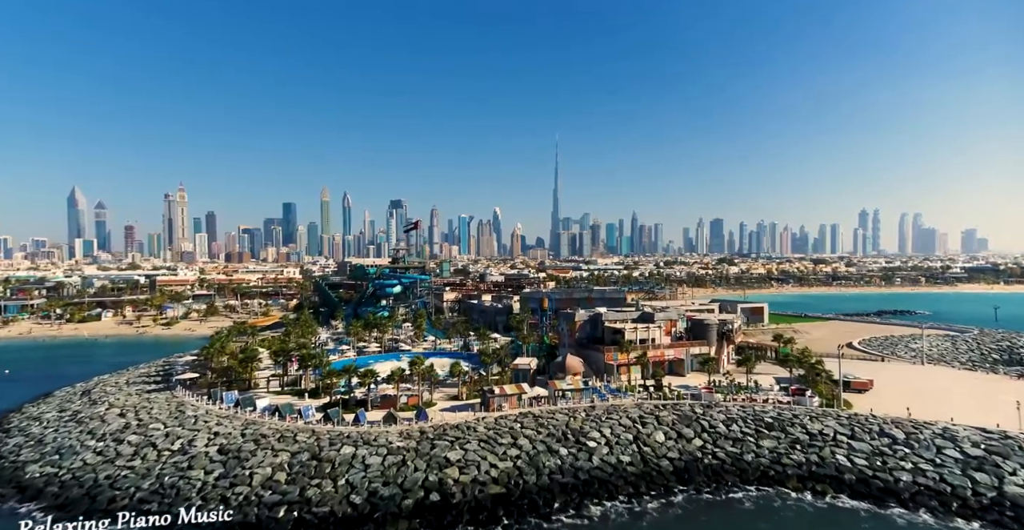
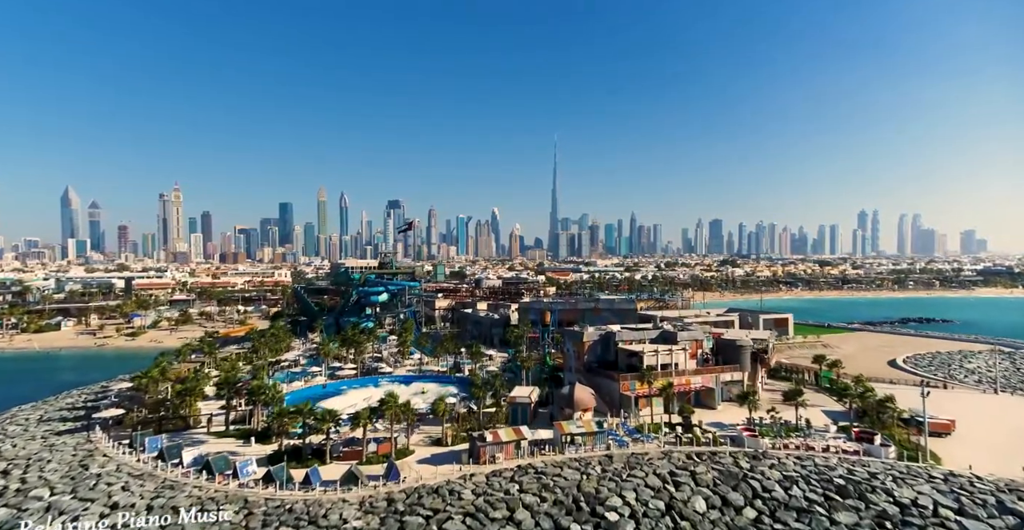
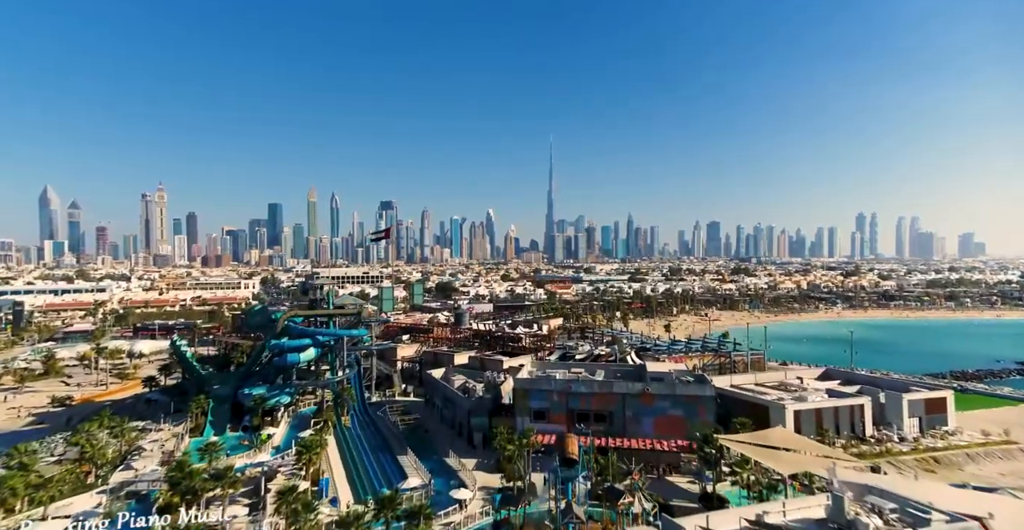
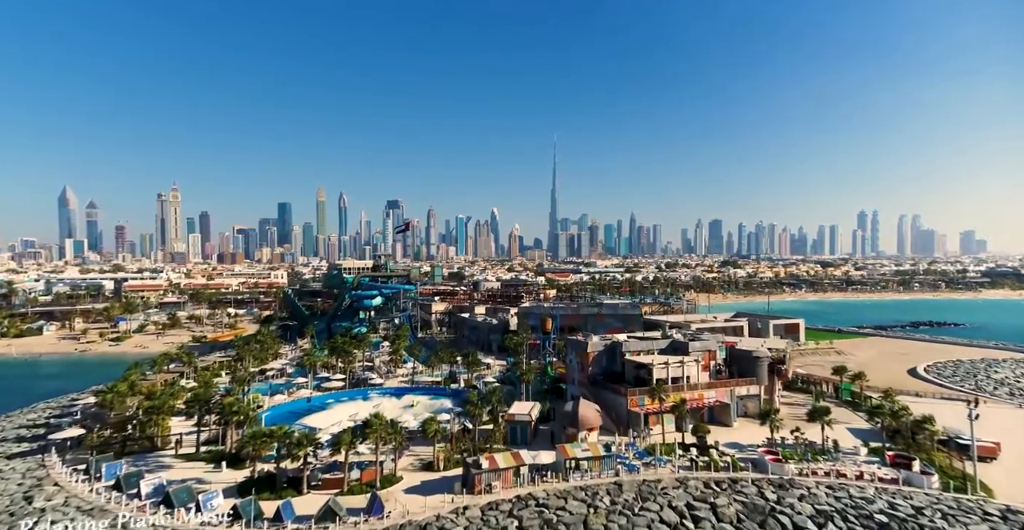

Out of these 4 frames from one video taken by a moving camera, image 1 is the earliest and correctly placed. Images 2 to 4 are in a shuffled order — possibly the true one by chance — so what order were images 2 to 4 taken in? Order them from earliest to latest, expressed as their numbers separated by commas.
2, 4, 3
